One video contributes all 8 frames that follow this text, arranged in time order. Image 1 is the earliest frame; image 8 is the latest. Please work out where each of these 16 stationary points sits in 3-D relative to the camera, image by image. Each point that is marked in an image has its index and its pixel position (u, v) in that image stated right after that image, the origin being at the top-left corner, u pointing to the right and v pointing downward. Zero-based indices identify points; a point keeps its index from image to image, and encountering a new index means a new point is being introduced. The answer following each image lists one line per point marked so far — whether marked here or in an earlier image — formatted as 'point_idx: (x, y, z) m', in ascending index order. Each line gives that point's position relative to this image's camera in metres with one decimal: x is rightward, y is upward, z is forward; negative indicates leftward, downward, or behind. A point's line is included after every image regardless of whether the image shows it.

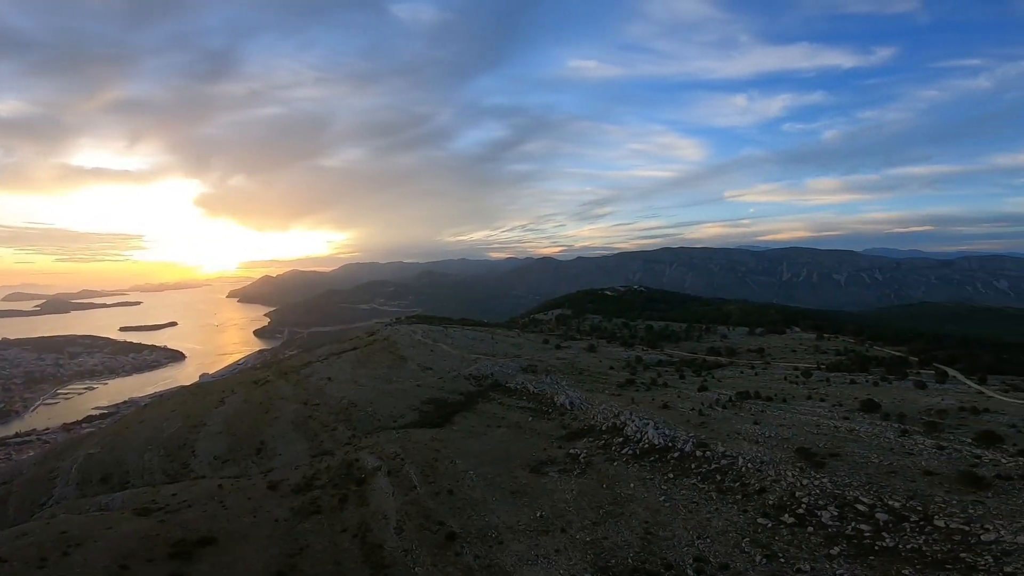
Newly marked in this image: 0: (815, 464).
0: (+9.5, -5.6, +17.8) m
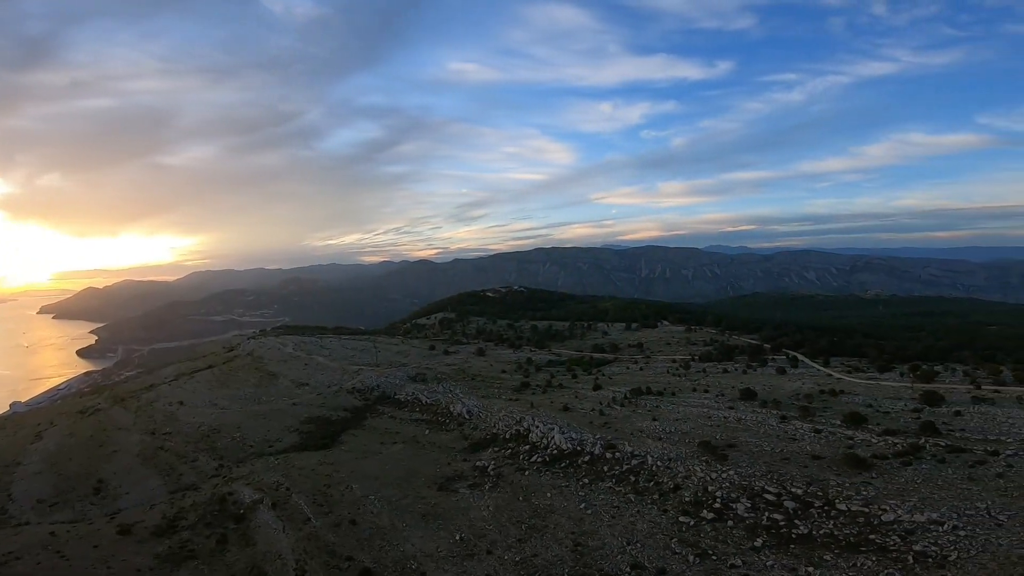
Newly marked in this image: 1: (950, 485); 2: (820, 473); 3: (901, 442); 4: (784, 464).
0: (+6.9, -5.7, +18.8) m
1: (+12.6, -5.6, +16.0) m
2: (+9.4, -5.6, +17.1) m
3: (+13.1, -5.2, +19.1) m
4: (+8.7, -5.6, +18.0) m
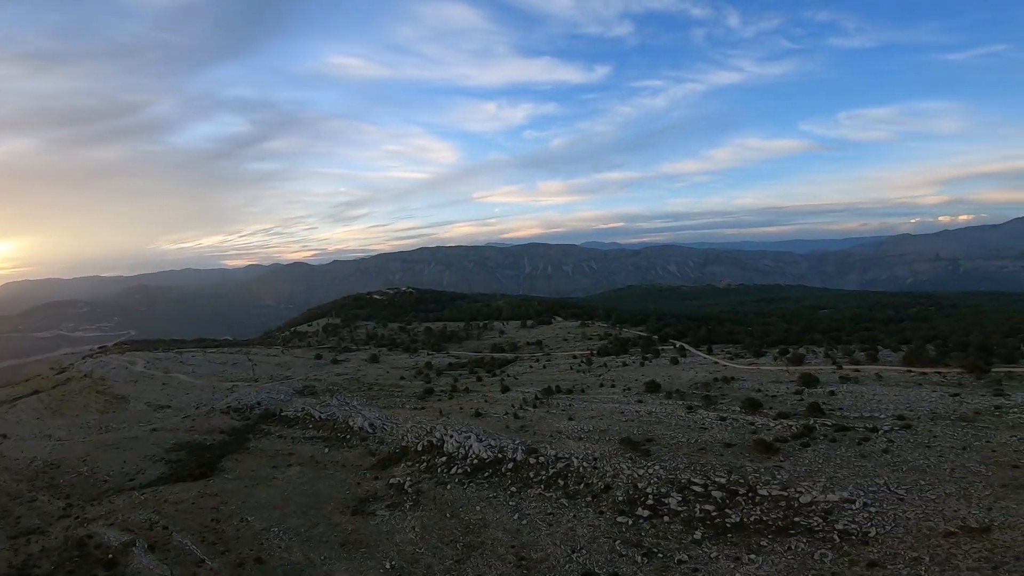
0: (+4.5, -5.7, +19.4) m
1: (+10.7, -5.5, +17.8) m
2: (+7.2, -5.6, +18.2) m
3: (+10.5, -5.0, +21.0) m
4: (+6.4, -5.6, +19.0) m
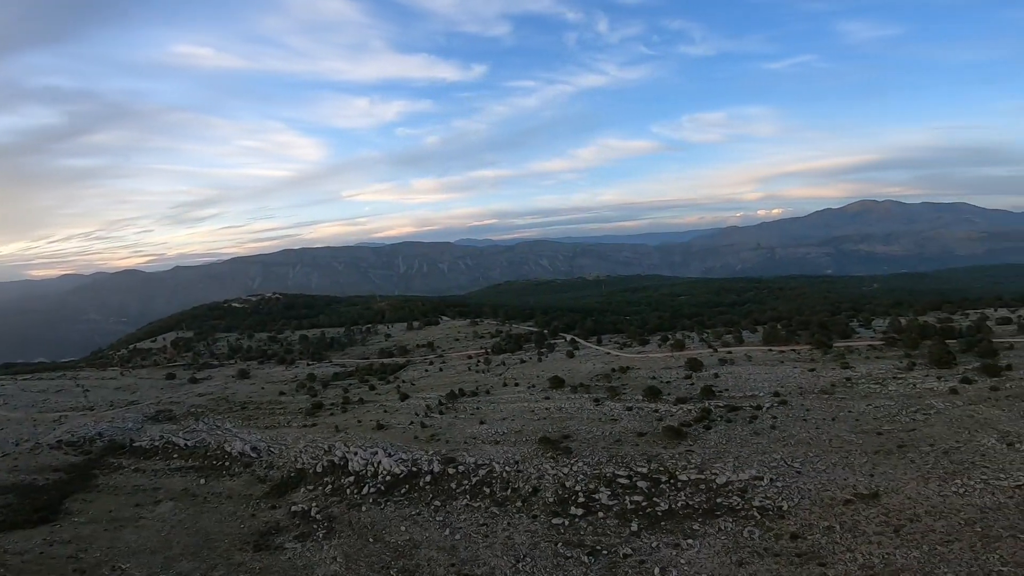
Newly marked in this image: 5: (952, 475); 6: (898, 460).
0: (+1.8, -5.8, +19.7) m
1: (+8.2, -5.2, +19.6) m
2: (+4.7, -5.5, +19.2) m
3: (+7.3, -4.8, +22.6) m
4: (+3.8, -5.5, +19.7) m
5: (+13.7, -5.9, +17.5) m
6: (+12.6, -5.7, +18.4) m
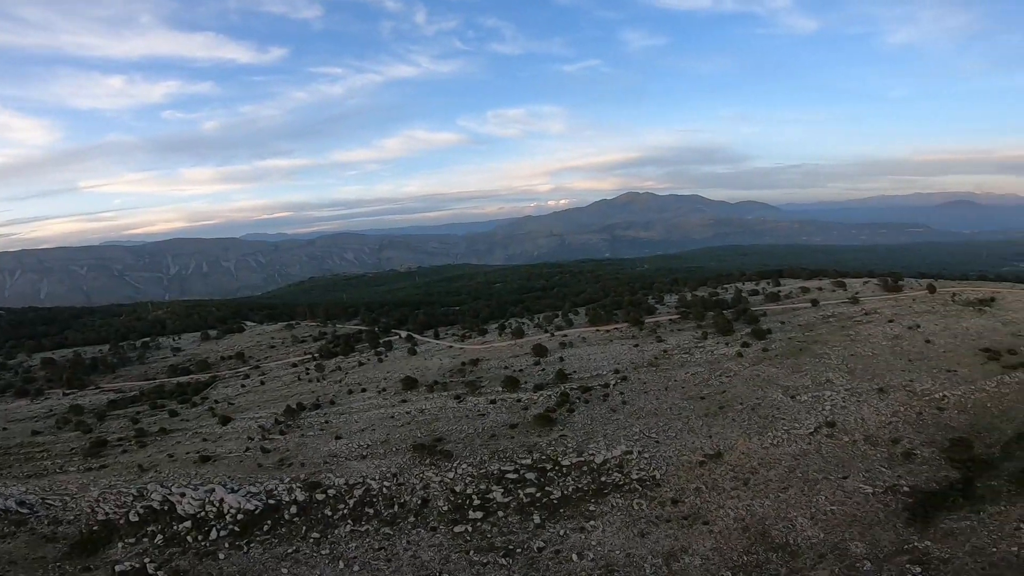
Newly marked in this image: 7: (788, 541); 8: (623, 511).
0: (-2.4, -5.8, +19.2) m
1: (+3.6, -4.9, +21.3) m
2: (+0.6, -5.3, +19.8) m
3: (+1.7, -4.4, +23.8) m
4: (-0.5, -5.4, +19.9) m
5: (+9.5, -5.2, +21.3) m
6: (+8.2, -5.0, +21.8) m
7: (+7.6, -6.9, +15.1) m
8: (+3.1, -6.2, +15.7) m
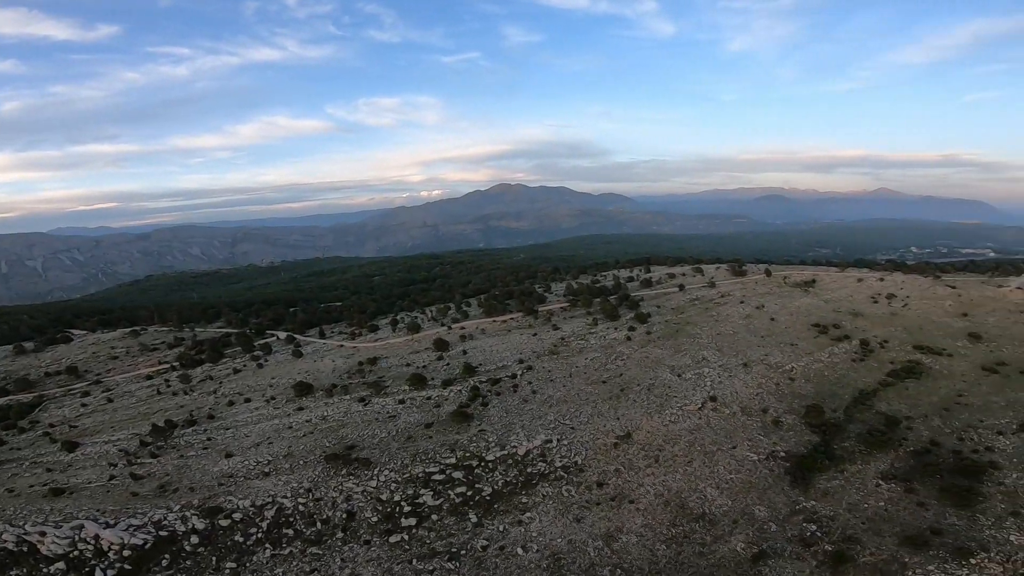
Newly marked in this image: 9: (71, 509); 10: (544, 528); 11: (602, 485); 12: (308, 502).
0: (-4.9, -5.7, +18.3) m
1: (+0.4, -4.6, +21.7) m
2: (-2.2, -5.1, +19.5) m
3: (-2.1, -4.2, +23.7) m
4: (-3.3, -5.3, +19.4) m
5: (+6.1, -4.8, +23.1) m
6: (+4.7, -4.6, +23.2) m
7: (+5.7, -6.6, +16.6) m
8: (+1.2, -6.0, +16.1) m
9: (-14.1, -7.6, +18.5) m
10: (+0.8, -6.3, +14.8) m
11: (+2.7, -6.0, +17.1) m
12: (-6.1, -6.3, +16.8) m
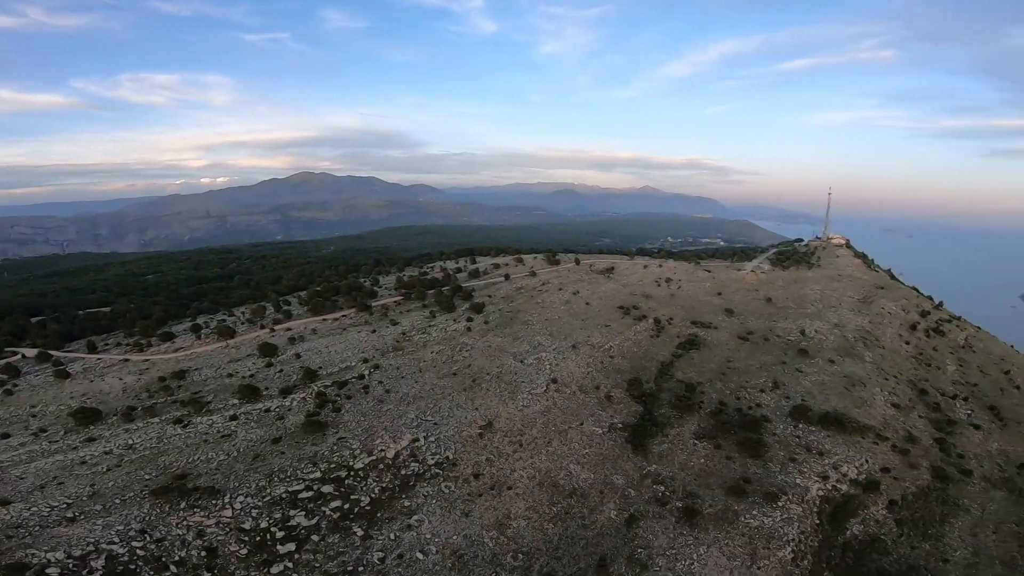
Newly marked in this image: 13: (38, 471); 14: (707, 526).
0: (-8.6, -5.8, +15.6) m
1: (-4.9, -4.4, +20.7) m
2: (-6.5, -5.1, +17.7) m
3: (-7.9, -4.1, +21.6) m
4: (-7.5, -5.3, +17.2) m
5: (0.0, -4.4, +24.0) m
6: (-1.3, -4.3, +23.6) m
7: (+1.9, -6.2, +17.8) m
8: (-2.1, -5.9, +15.8) m
9: (-17.2, -8.0, +12.7) m
10: (-2.0, -6.2, +14.4) m
11: (-1.0, -5.8, +17.2) m
12: (-9.1, -6.4, +13.8) m
13: (-15.2, -6.0, +18.1) m
14: (+5.7, -7.1, +16.6) m
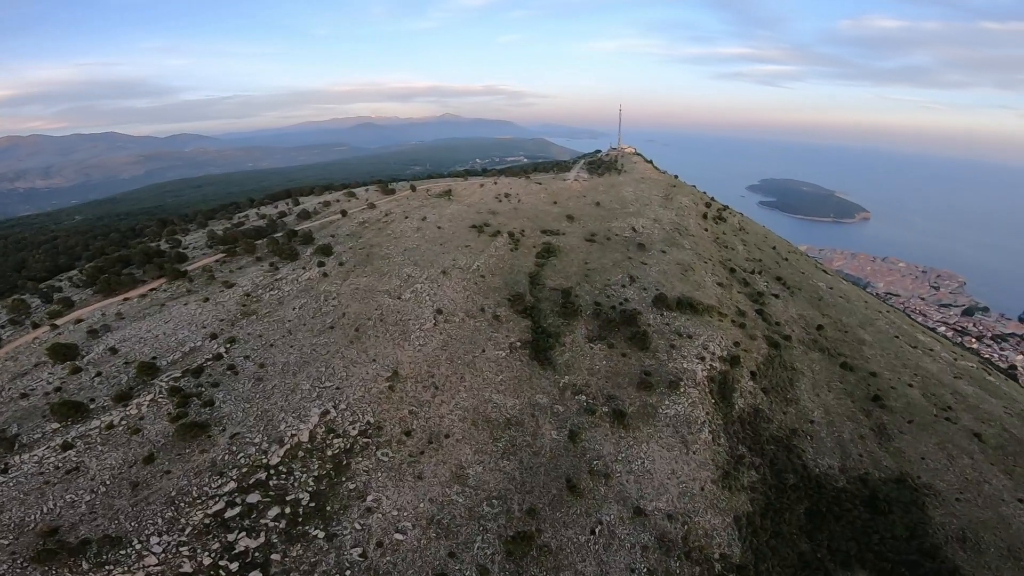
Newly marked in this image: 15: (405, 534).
0: (-9.3, -5.5, +11.6) m
1: (-7.7, -3.1, +17.4) m
2: (-8.2, -4.3, +14.1) m
3: (-10.9, -3.3, +17.3) m
4: (-8.9, -4.7, +13.4) m
5: (-4.3, -1.9, +22.0) m
6: (-5.4, -2.1, +21.2) m
7: (-0.2, -3.9, +17.1) m
8: (-3.3, -4.4, +13.9) m
9: (-16.1, -9.5, +6.5) m
10: (-2.7, -4.8, +12.7) m
11: (-2.8, -4.0, +15.5) m
12: (-9.1, -6.4, +9.9) m
13: (-16.2, -6.7, +11.9) m
14: (+3.9, -4.1, +17.3) m
15: (-2.6, -5.2, +11.9) m
